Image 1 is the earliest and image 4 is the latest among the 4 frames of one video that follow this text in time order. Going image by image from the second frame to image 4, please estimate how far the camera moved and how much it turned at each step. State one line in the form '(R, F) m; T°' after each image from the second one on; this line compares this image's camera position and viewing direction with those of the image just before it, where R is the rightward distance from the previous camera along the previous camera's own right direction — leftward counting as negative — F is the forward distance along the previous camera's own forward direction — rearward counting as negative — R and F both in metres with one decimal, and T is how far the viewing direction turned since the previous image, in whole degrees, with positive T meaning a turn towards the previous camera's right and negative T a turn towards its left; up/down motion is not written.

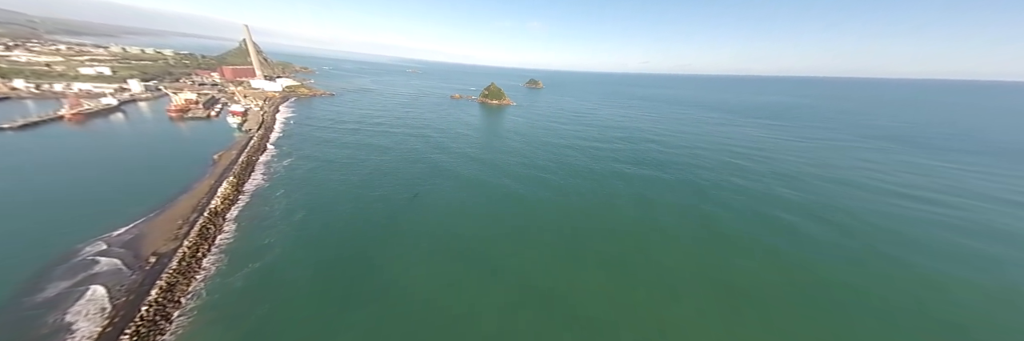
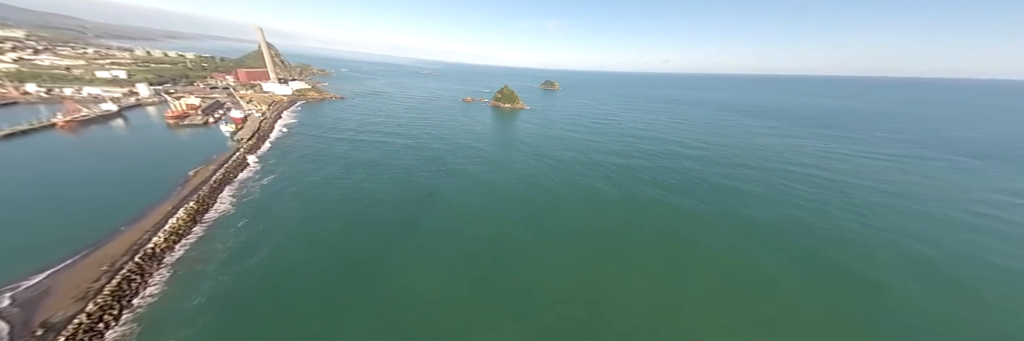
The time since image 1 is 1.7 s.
(+0.5, +4.9) m; -3°
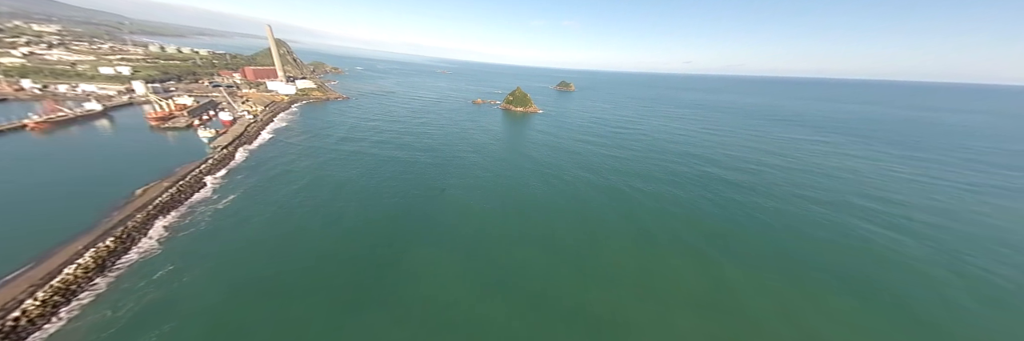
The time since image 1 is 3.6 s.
(+0.7, +5.4) m; -3°
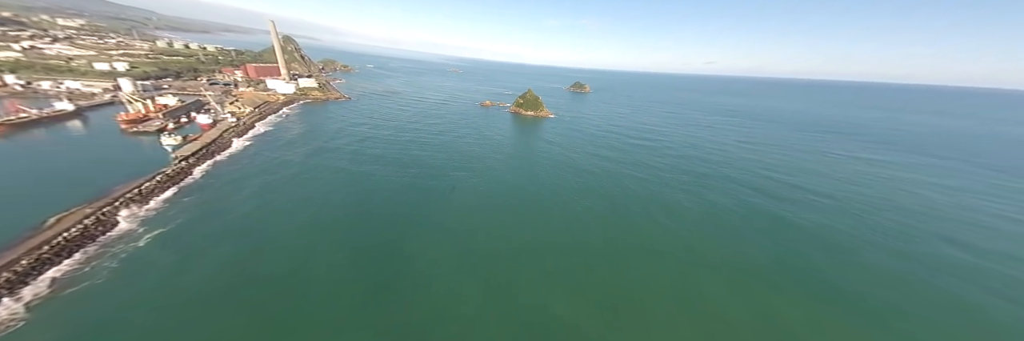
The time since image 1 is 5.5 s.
(+0.7, +5.5) m; -2°
